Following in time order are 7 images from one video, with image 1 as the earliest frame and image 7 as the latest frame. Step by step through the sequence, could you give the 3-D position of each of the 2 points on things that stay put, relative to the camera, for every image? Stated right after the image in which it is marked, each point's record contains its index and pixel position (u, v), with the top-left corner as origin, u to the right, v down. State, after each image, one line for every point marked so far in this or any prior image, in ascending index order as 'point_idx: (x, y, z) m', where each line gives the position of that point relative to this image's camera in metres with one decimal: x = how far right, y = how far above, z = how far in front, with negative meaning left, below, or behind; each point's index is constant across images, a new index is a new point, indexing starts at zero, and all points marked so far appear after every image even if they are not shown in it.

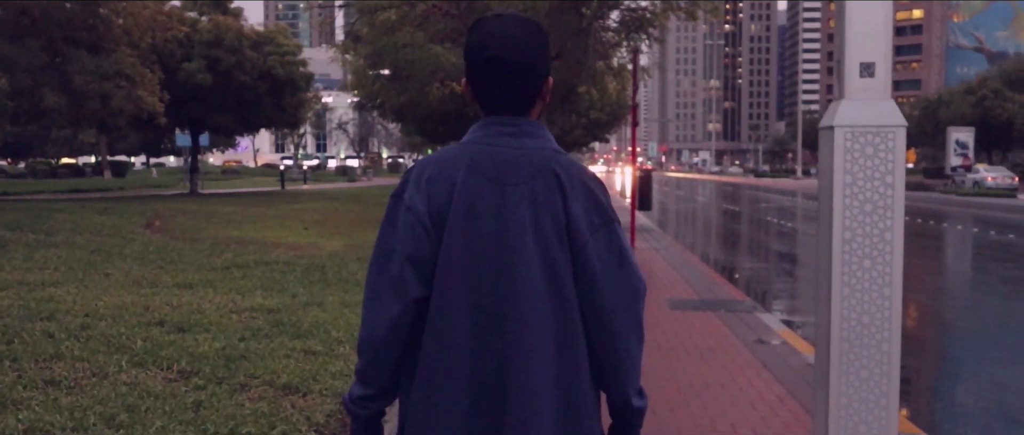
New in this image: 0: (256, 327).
0: (-2.0, -0.9, +8.6) m
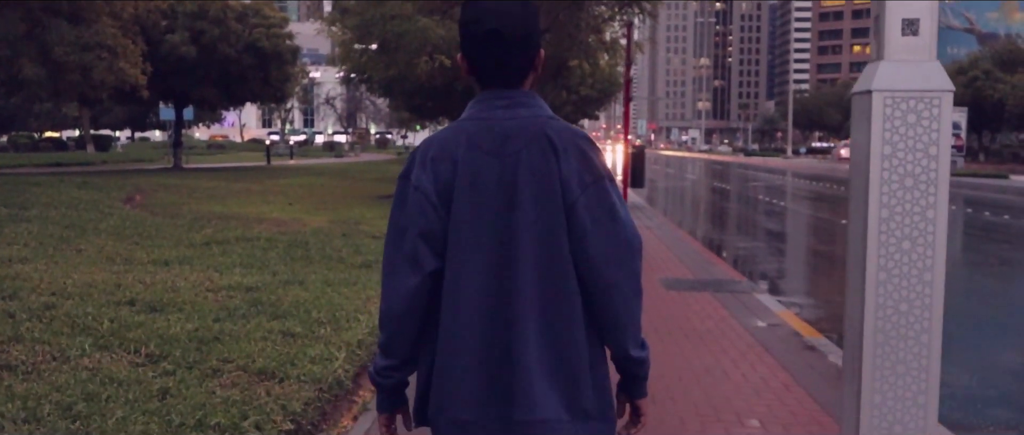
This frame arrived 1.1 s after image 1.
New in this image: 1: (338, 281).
0: (-2.1, -0.7, +8.1) m
1: (-1.6, -0.6, +9.9) m
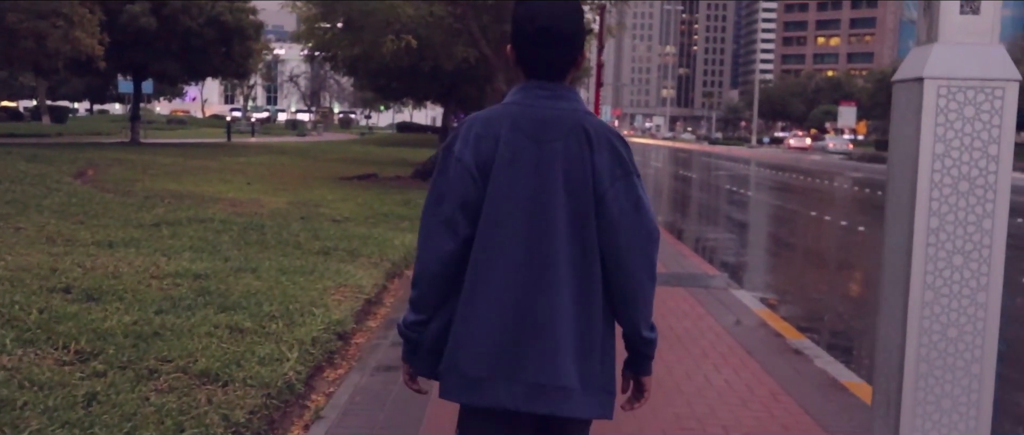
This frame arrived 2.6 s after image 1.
0: (-2.3, -0.6, +7.5) m
1: (-1.9, -0.4, +9.3) m
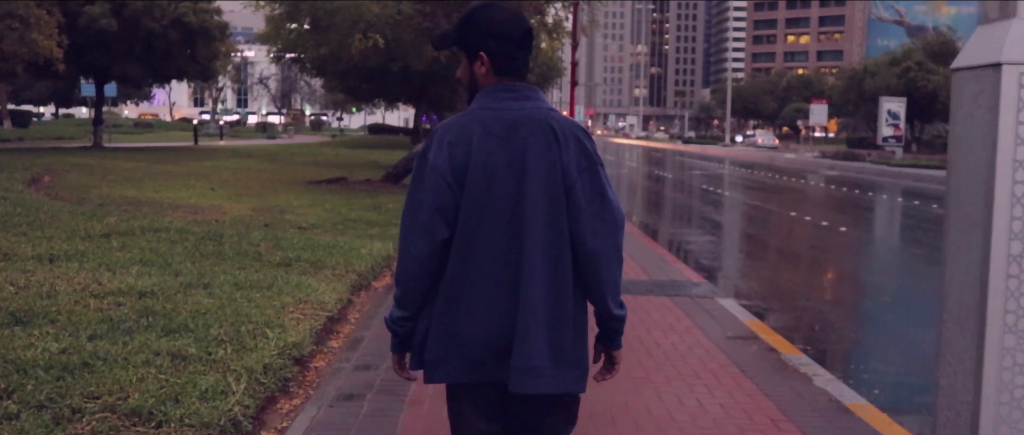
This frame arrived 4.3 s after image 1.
0: (-2.5, -0.6, +6.8) m
1: (-2.1, -0.5, +8.6) m
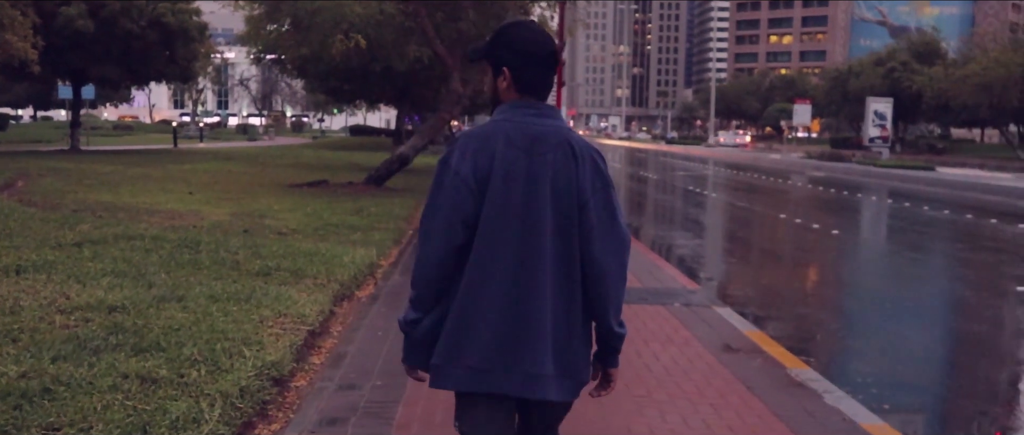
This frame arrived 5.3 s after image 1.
0: (-2.5, -0.7, +6.4) m
1: (-2.2, -0.6, +8.2) m
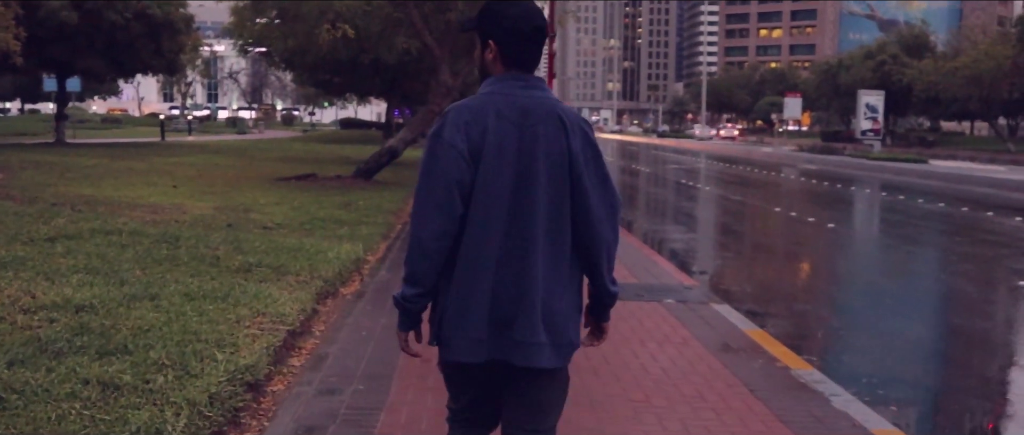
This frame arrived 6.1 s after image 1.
0: (-2.6, -0.7, +6.0) m
1: (-2.3, -0.6, +7.8) m
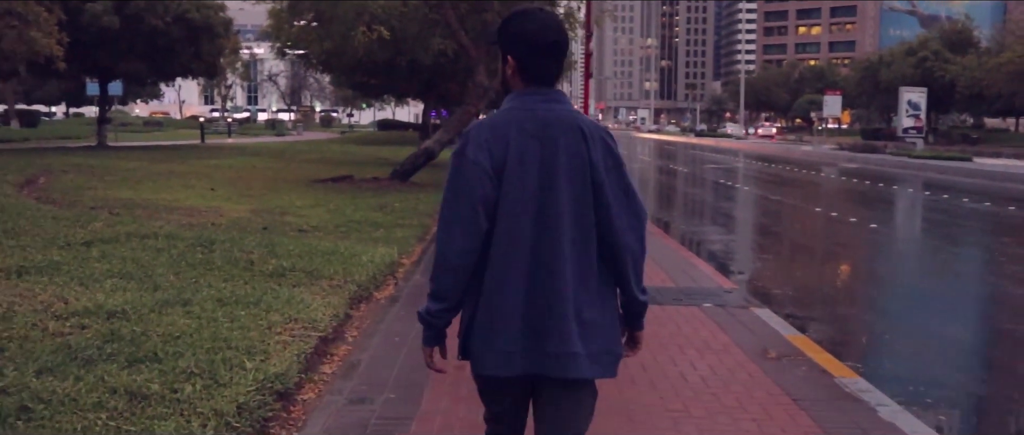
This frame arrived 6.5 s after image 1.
0: (-2.4, -0.7, +6.0) m
1: (-2.0, -0.6, +7.8) m
